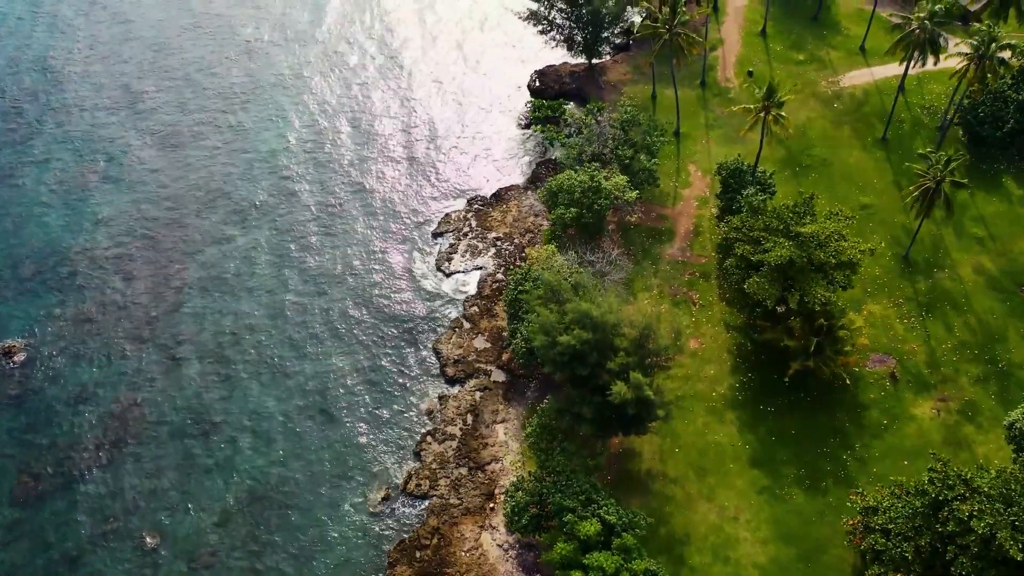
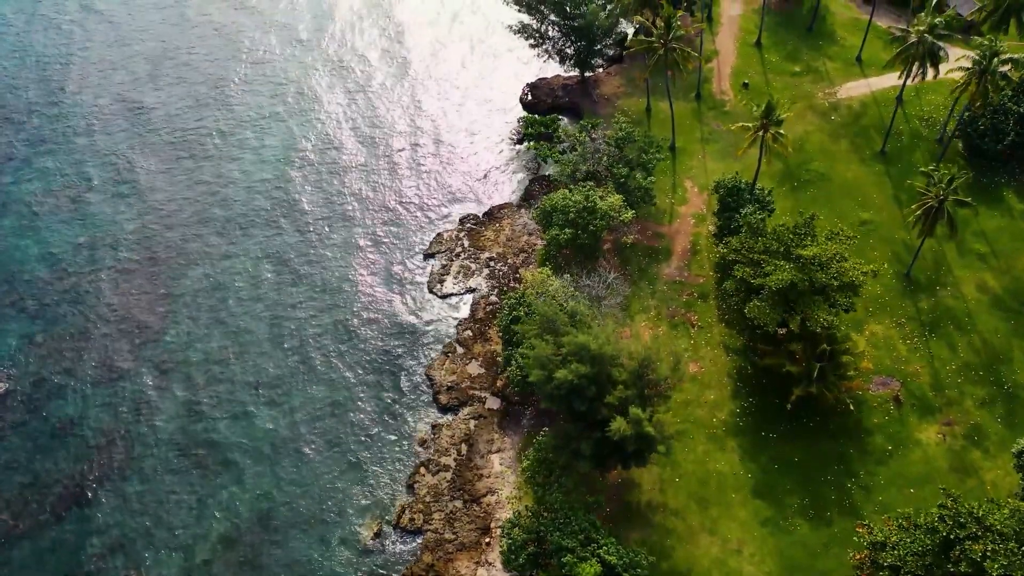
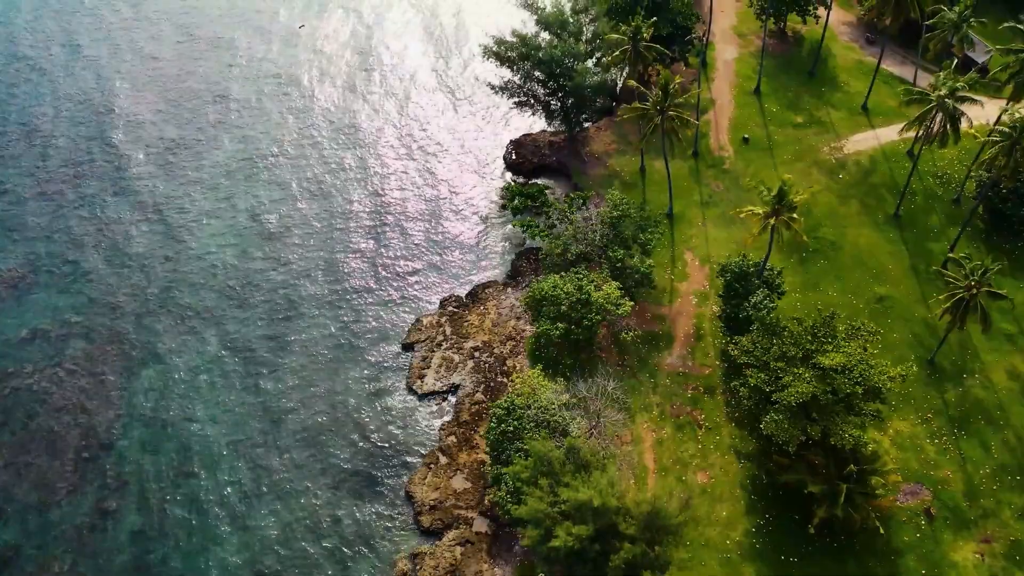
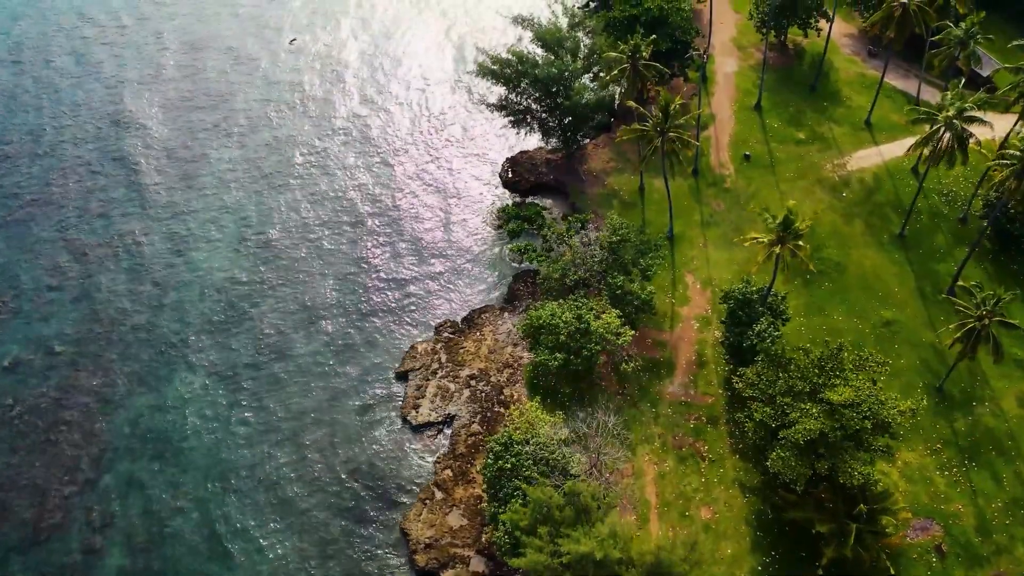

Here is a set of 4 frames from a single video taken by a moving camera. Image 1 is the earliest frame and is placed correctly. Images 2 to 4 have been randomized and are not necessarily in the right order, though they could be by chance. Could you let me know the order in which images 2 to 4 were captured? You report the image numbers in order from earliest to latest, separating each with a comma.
2, 3, 4
